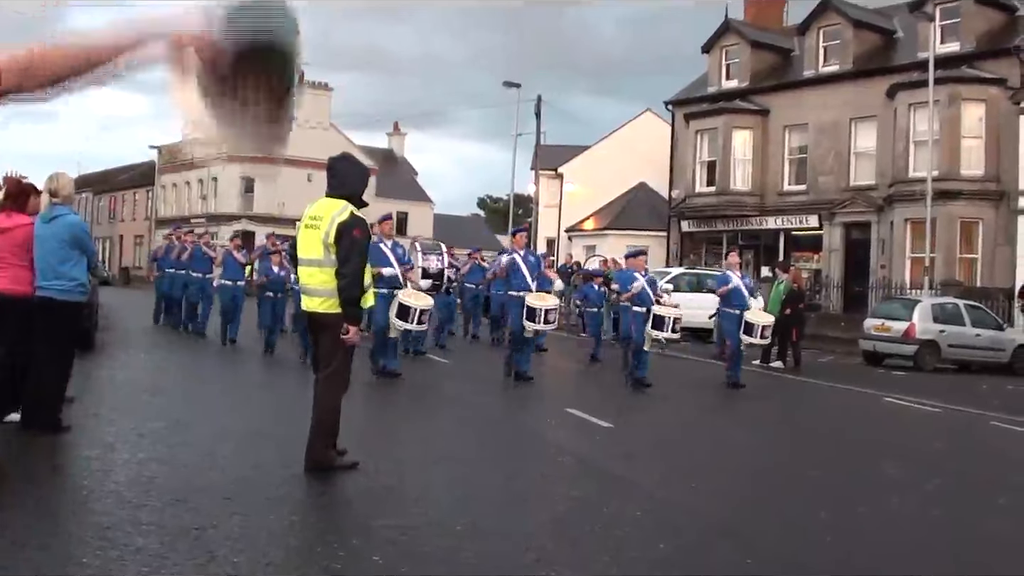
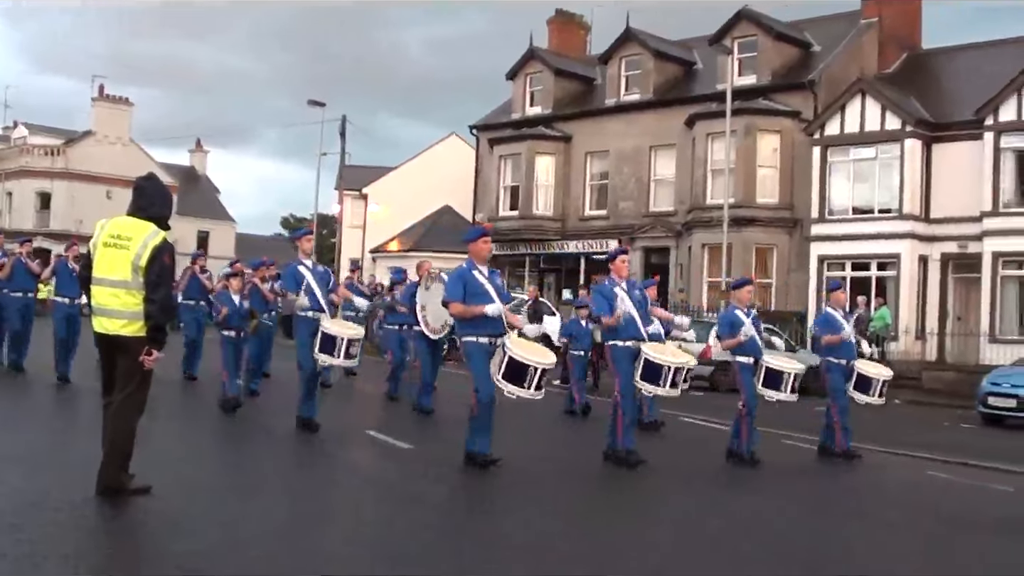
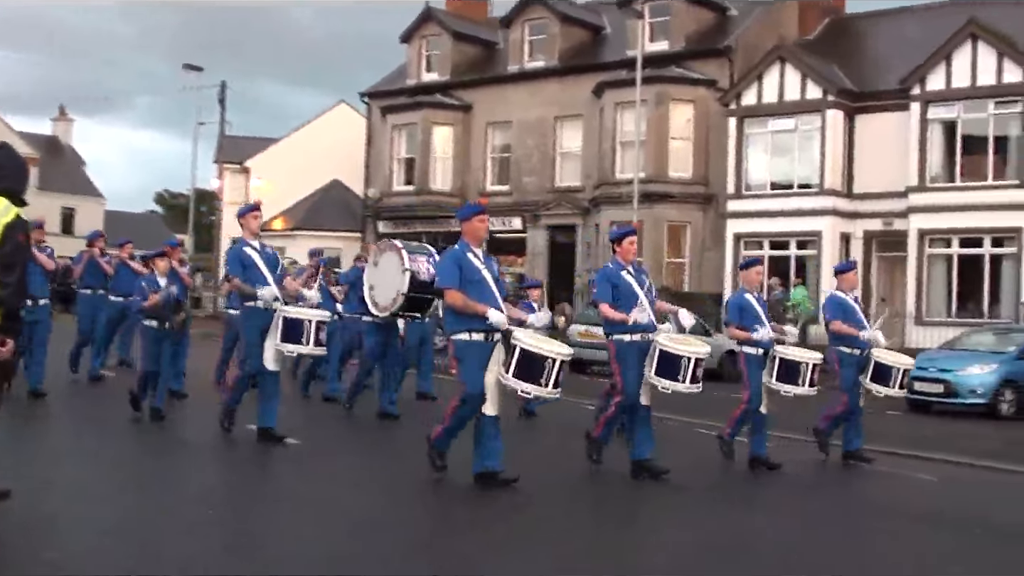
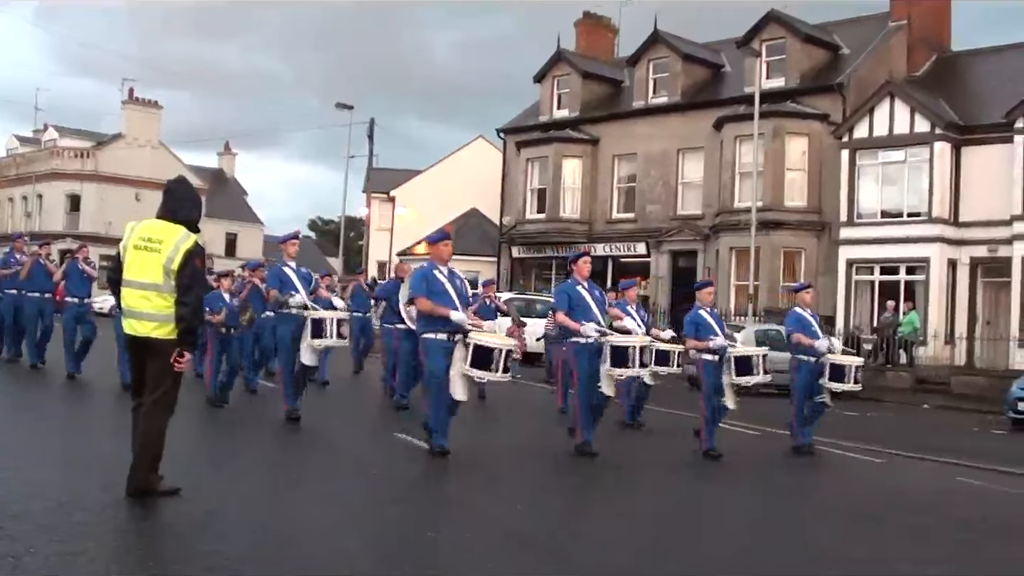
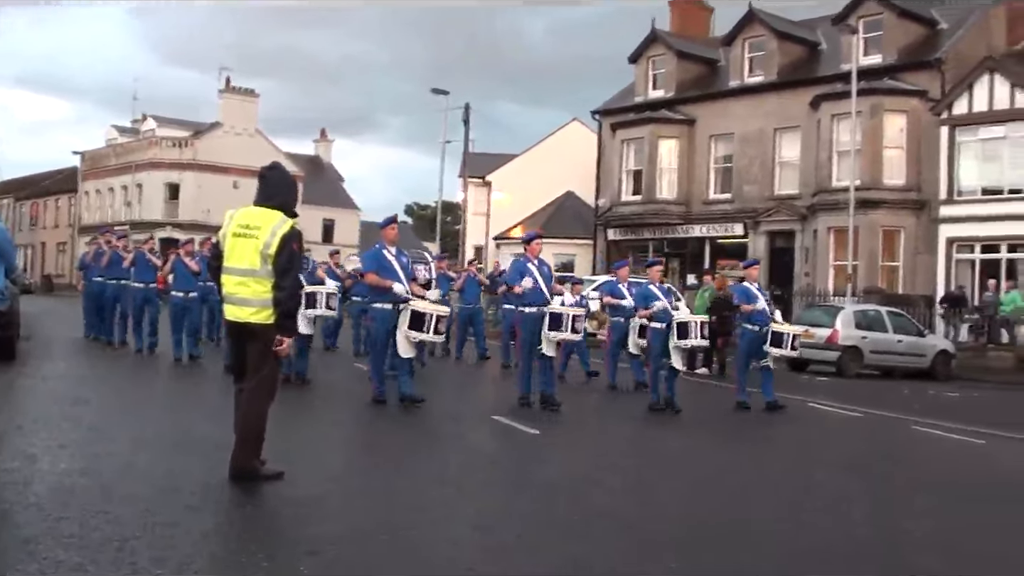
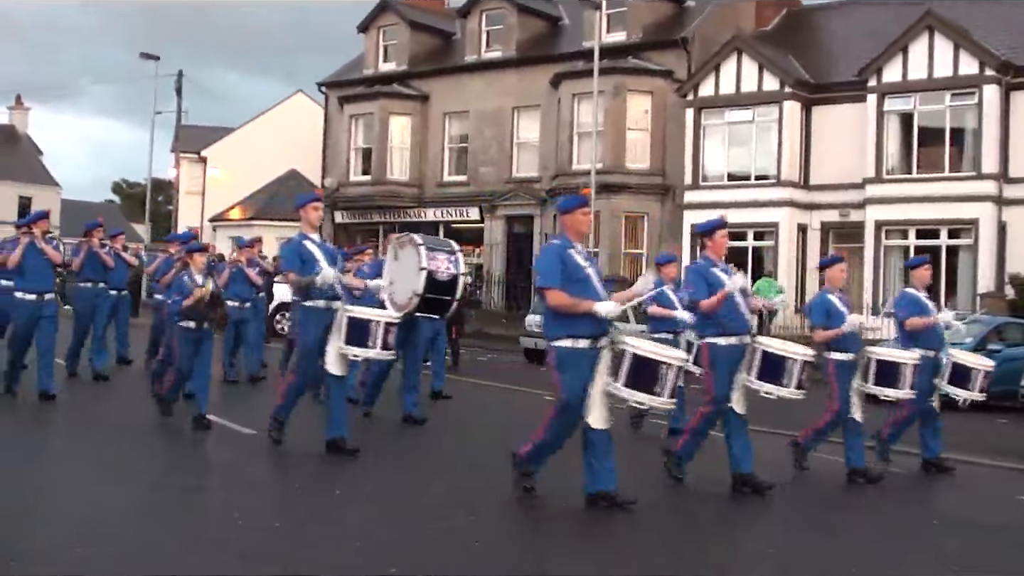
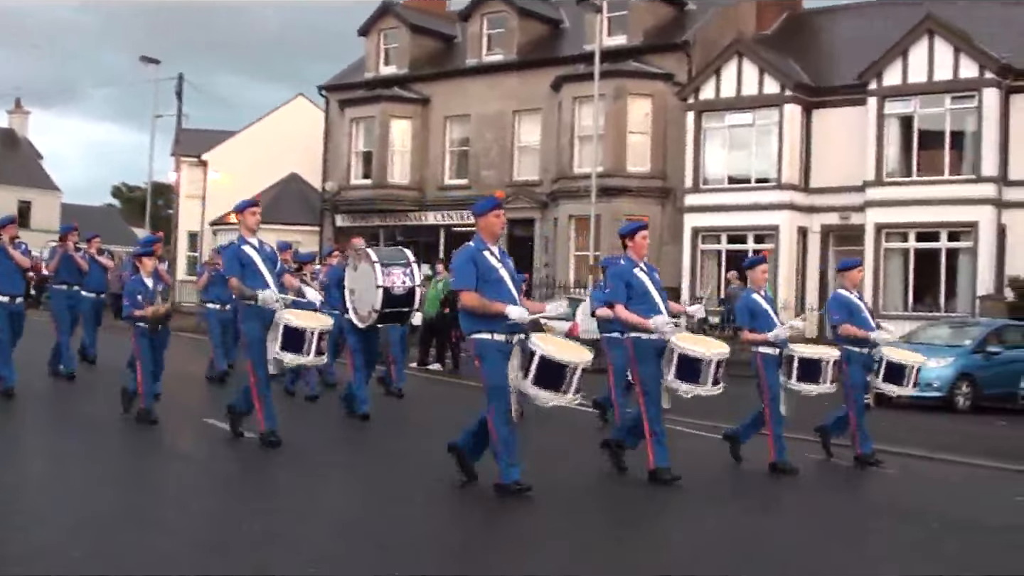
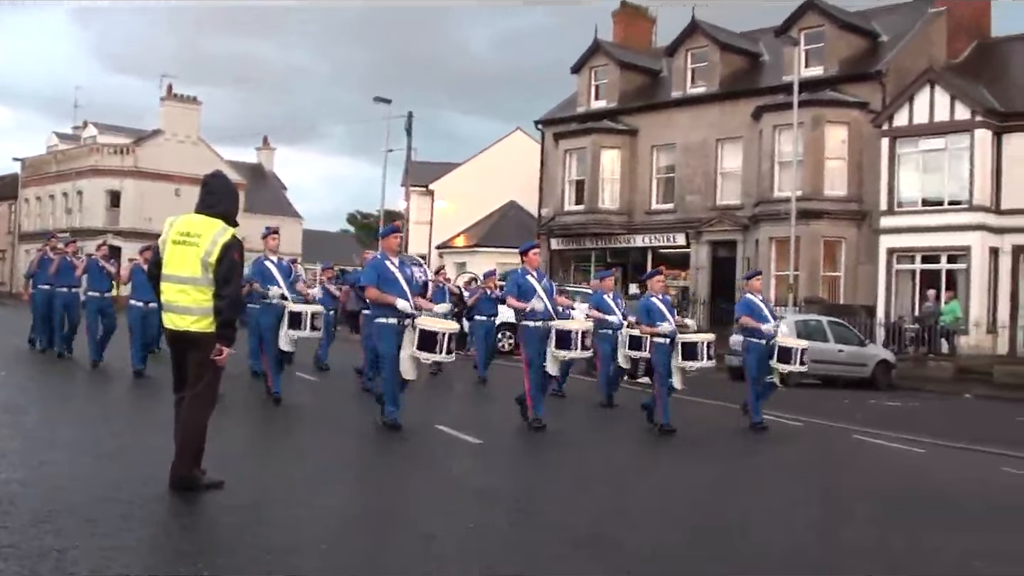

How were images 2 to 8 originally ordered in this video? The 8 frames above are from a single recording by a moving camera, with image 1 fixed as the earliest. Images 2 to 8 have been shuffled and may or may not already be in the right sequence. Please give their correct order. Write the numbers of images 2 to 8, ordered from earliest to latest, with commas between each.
5, 8, 4, 2, 3, 7, 6
